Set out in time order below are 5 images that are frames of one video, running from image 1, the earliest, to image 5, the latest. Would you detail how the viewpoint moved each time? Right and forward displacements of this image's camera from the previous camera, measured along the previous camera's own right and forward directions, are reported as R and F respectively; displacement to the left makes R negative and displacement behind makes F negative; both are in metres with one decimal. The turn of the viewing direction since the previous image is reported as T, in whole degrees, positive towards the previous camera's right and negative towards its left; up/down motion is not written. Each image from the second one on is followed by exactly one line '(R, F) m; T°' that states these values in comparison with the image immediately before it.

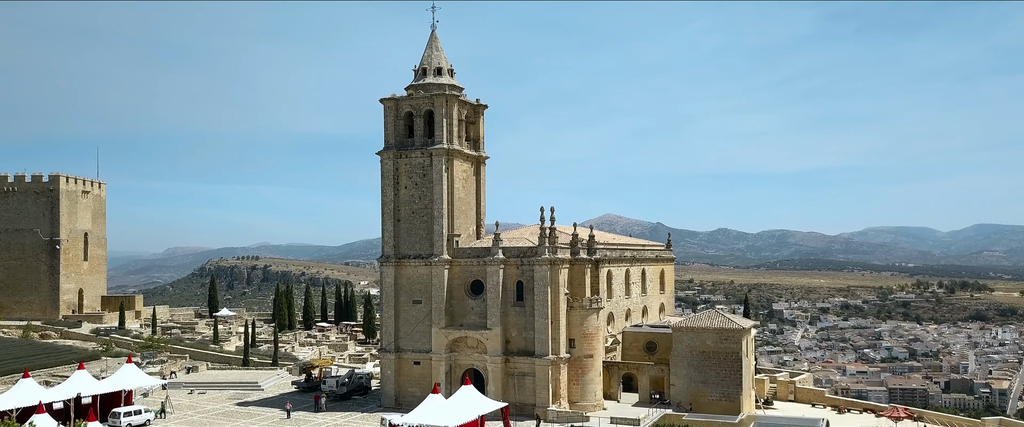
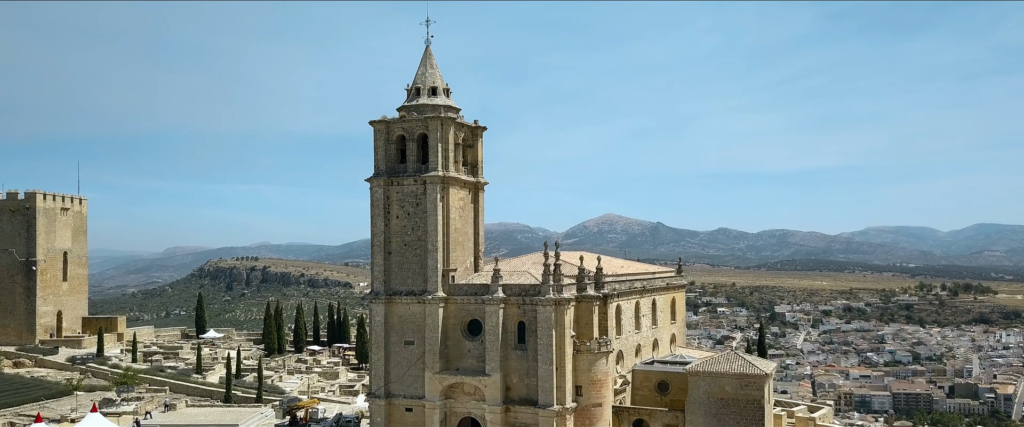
(0.0, +1.0) m; 0°
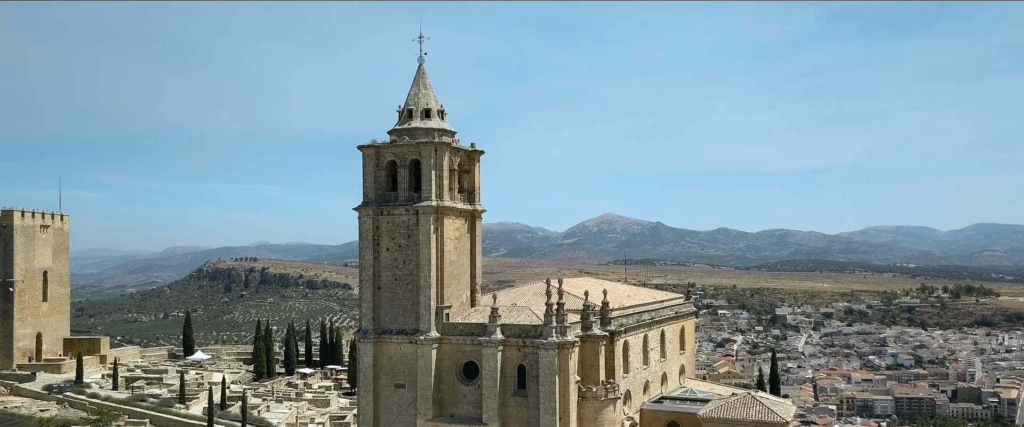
(0.0, +0.8) m; 0°
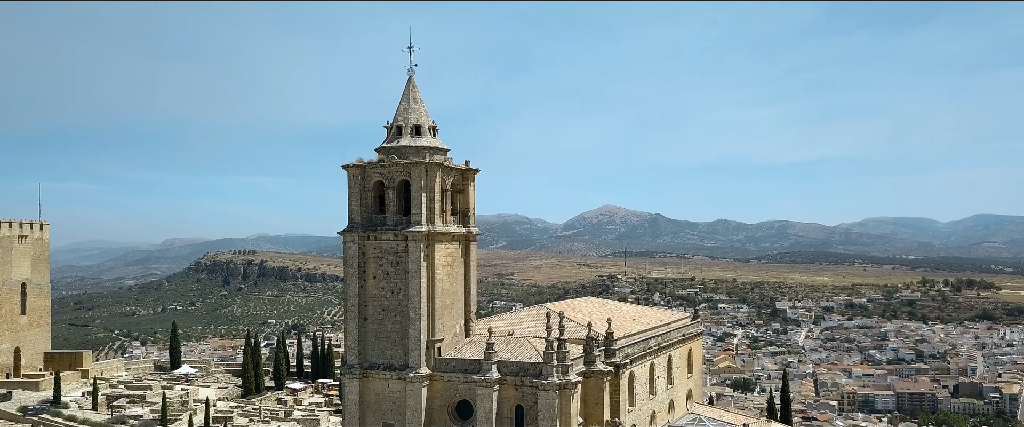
(0.0, +0.8) m; 0°
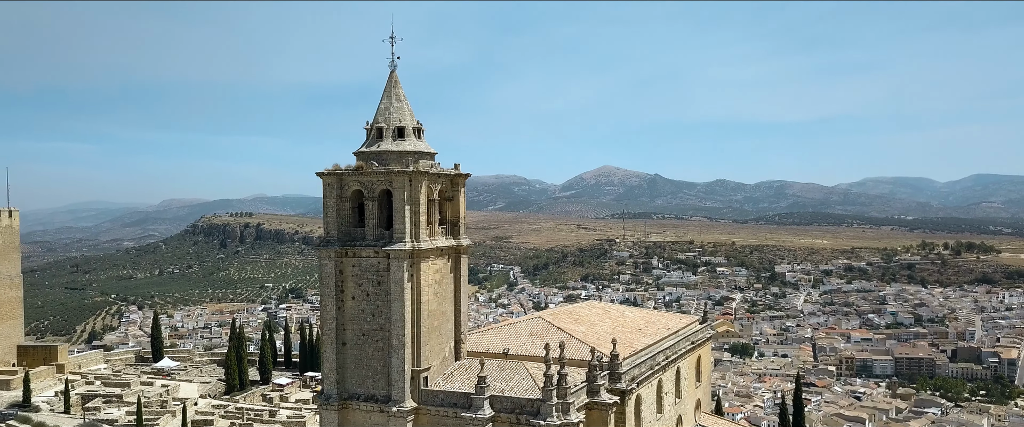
(0.0, +1.0) m; 0°
